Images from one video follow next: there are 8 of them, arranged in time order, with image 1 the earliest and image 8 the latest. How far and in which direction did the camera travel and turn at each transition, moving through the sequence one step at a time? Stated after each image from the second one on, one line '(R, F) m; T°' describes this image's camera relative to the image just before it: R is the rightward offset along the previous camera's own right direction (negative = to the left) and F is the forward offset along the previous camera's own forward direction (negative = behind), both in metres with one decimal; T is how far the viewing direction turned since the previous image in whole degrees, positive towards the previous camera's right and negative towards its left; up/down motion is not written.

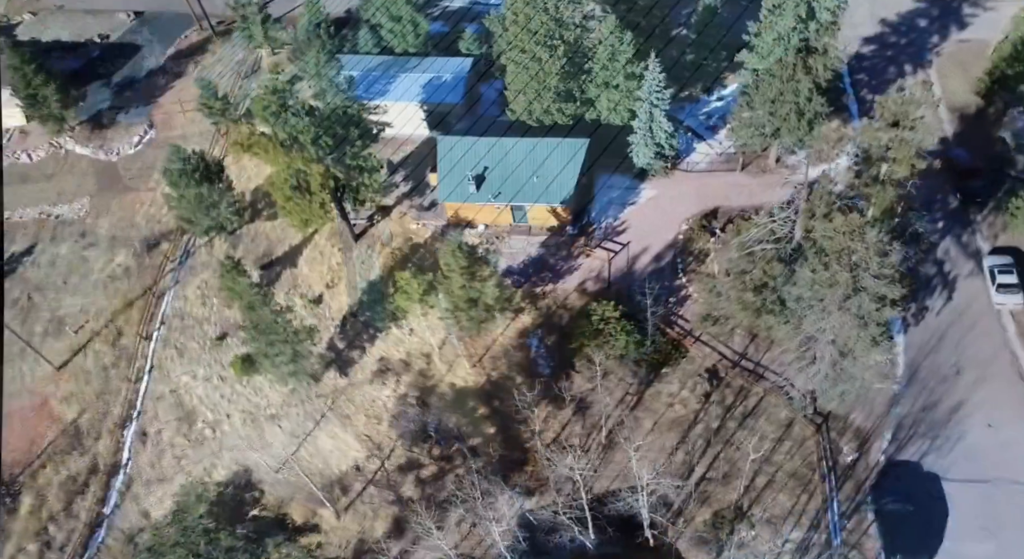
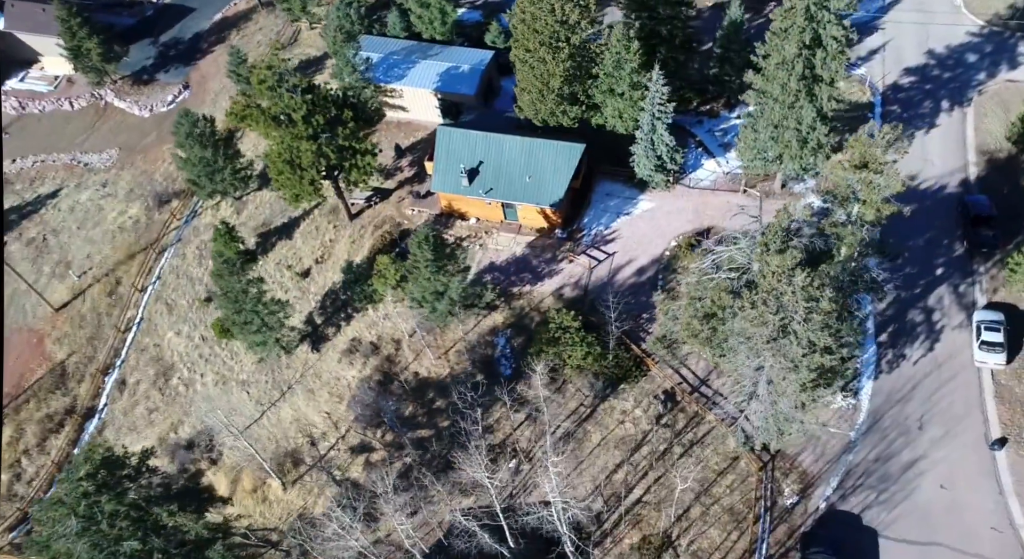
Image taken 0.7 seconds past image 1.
(+5.7, +0.4) m; -5°
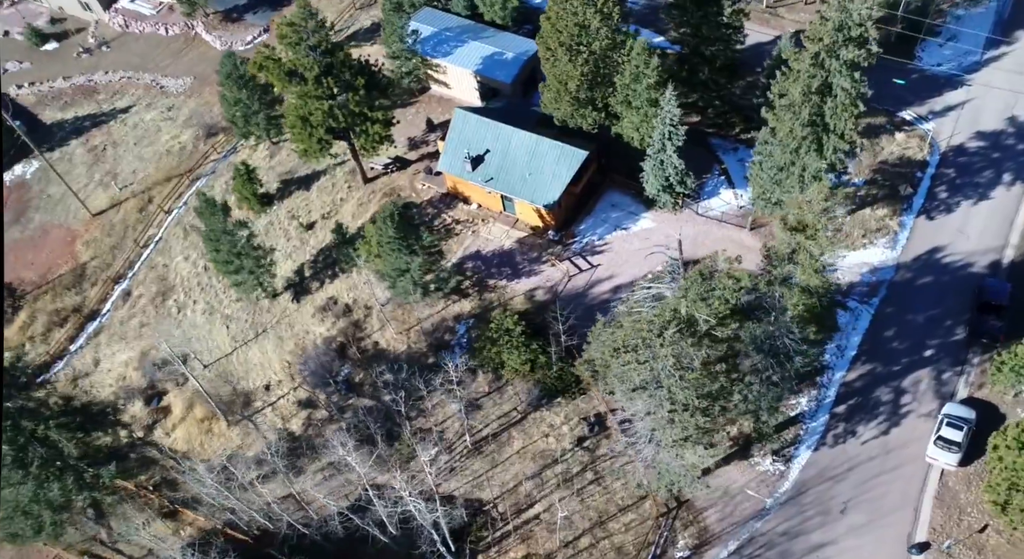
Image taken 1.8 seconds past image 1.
(+8.9, +0.8) m; -9°
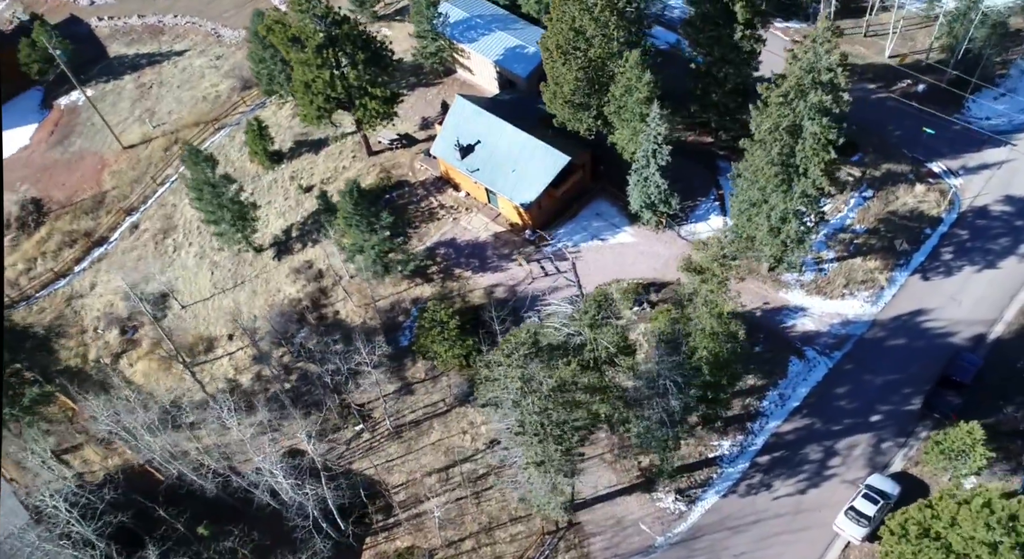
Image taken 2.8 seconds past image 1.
(+8.0, +0.6) m; -7°
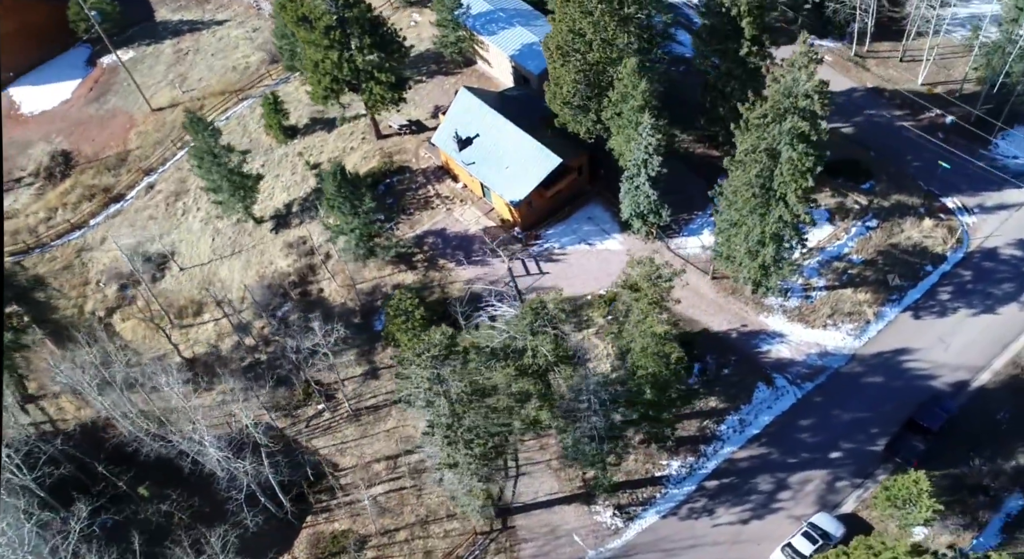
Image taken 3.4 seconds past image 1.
(+4.7, +0.3) m; -4°
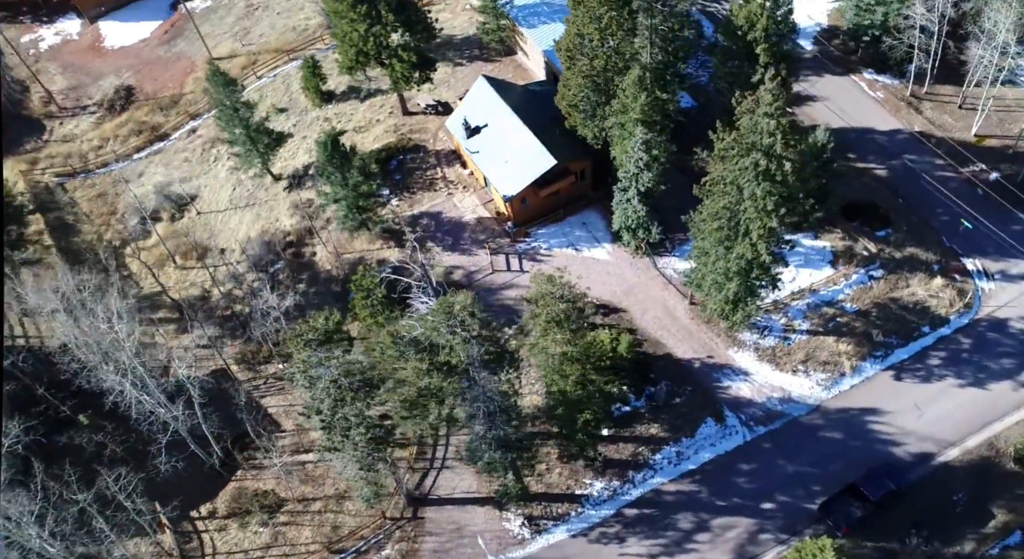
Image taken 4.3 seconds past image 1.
(+6.9, +0.6) m; -7°
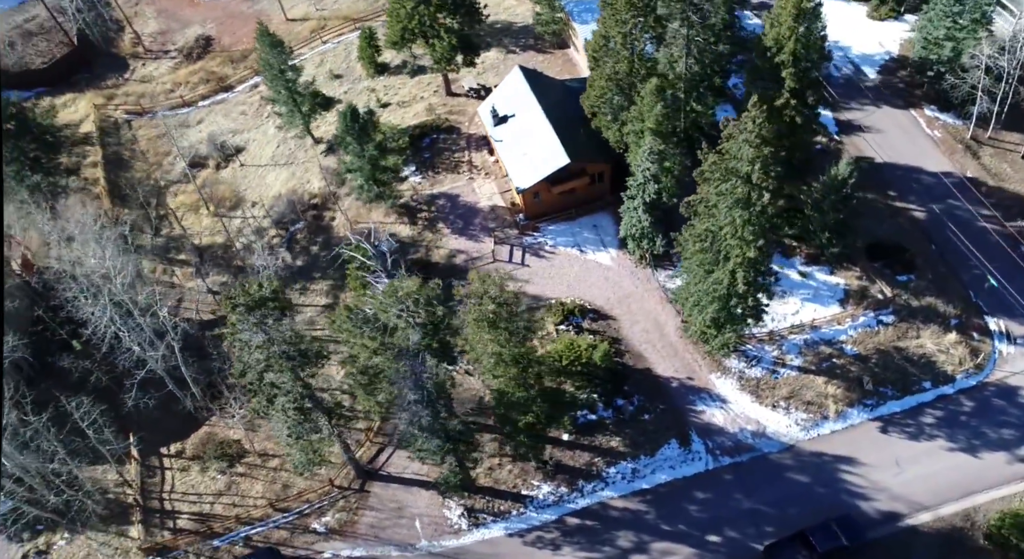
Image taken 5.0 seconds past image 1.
(+5.5, +0.3) m; -6°
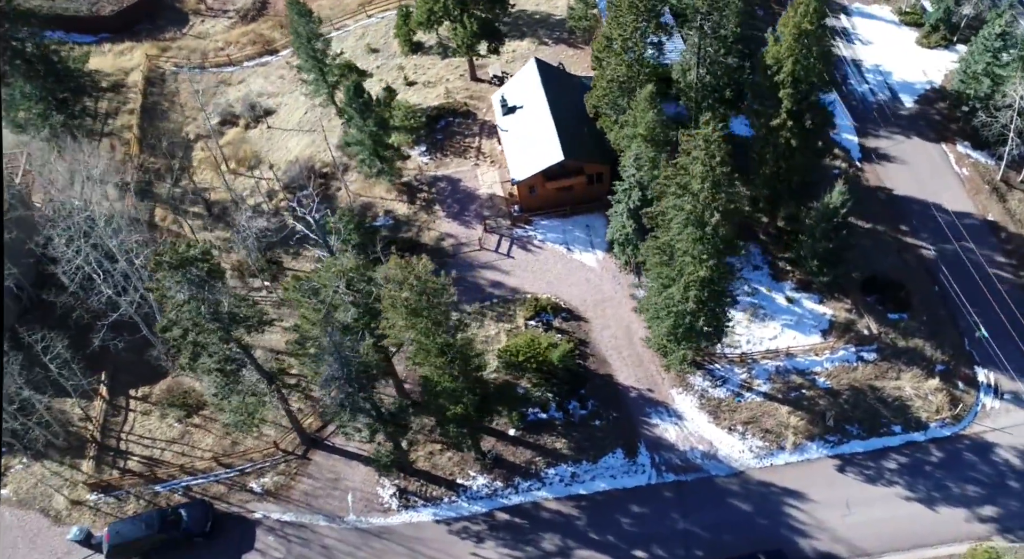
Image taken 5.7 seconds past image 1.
(+5.3, +0.2) m; -5°
